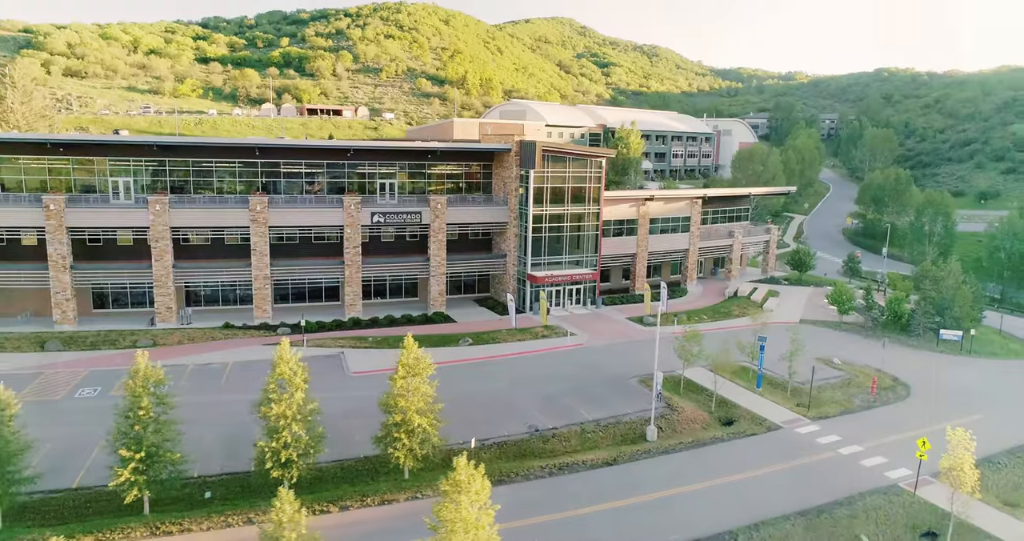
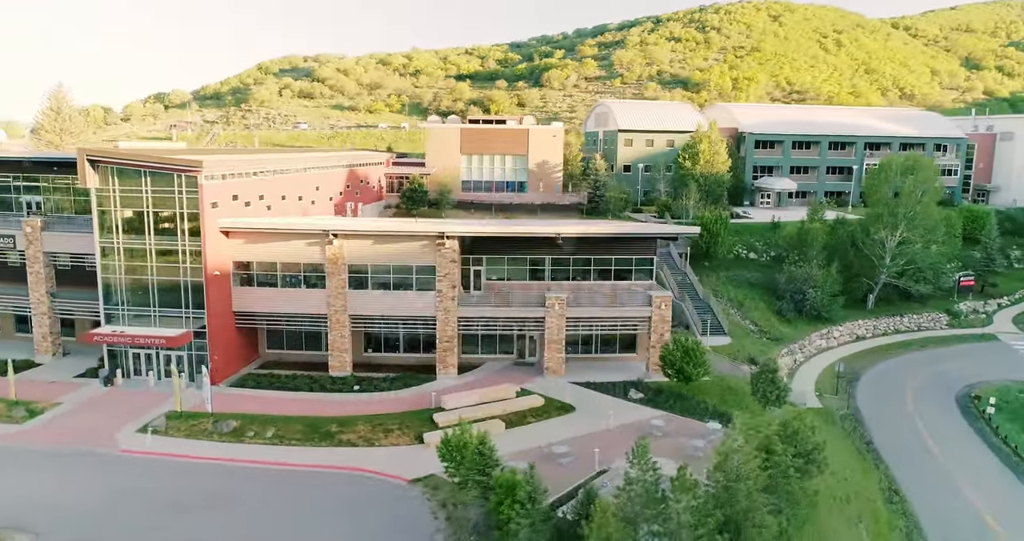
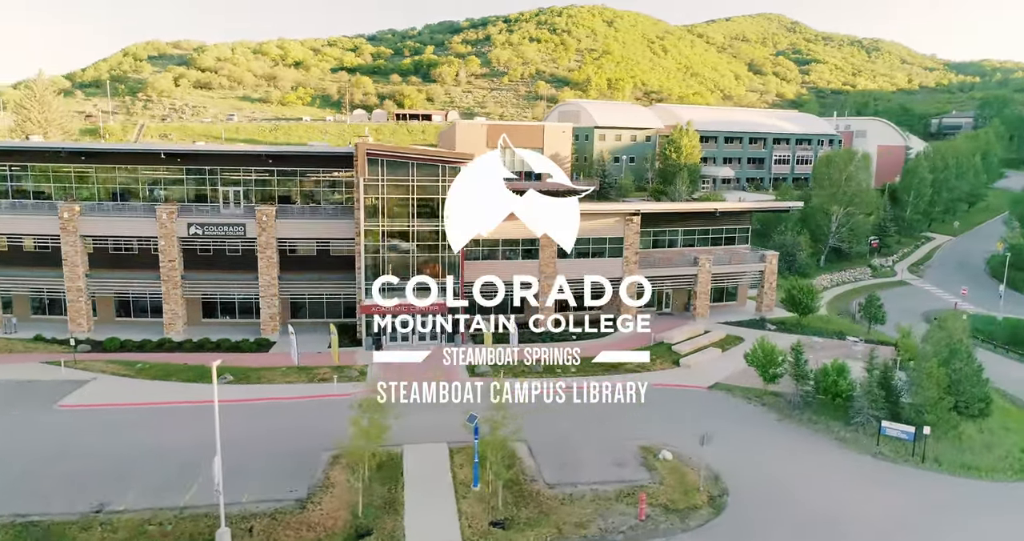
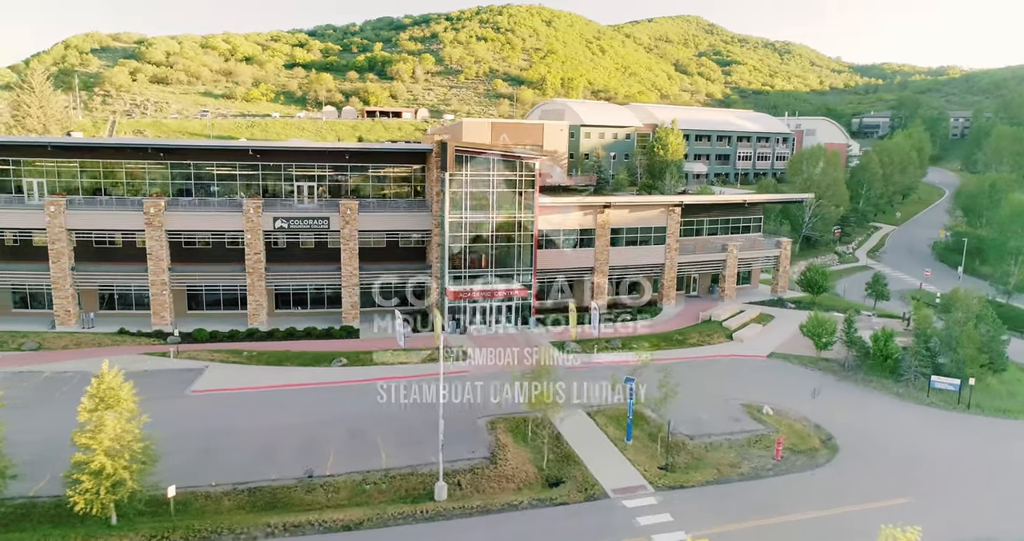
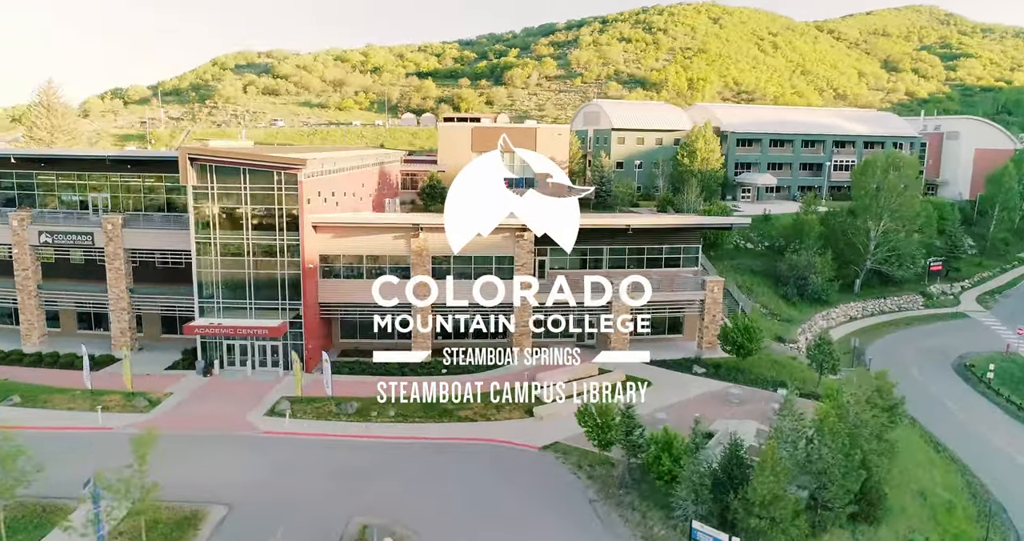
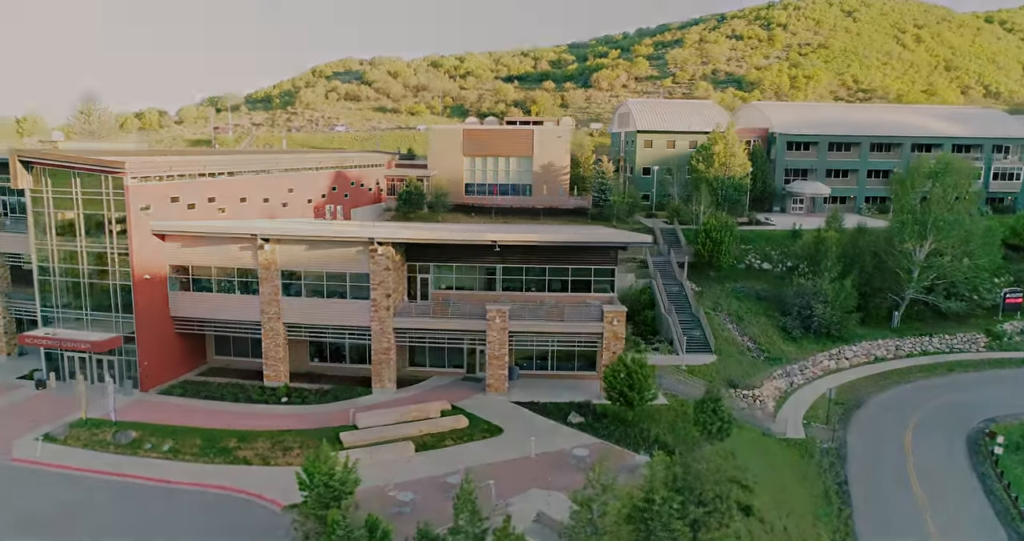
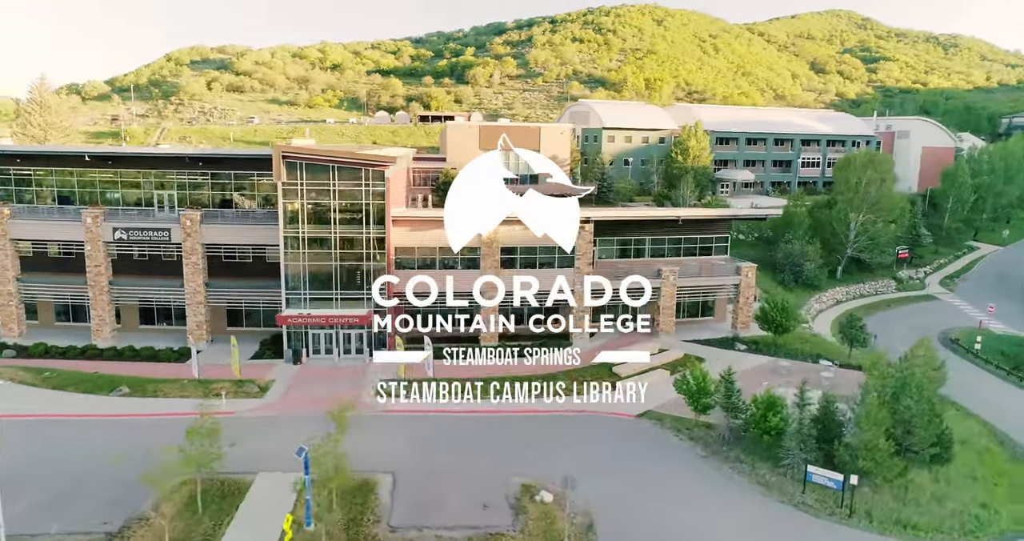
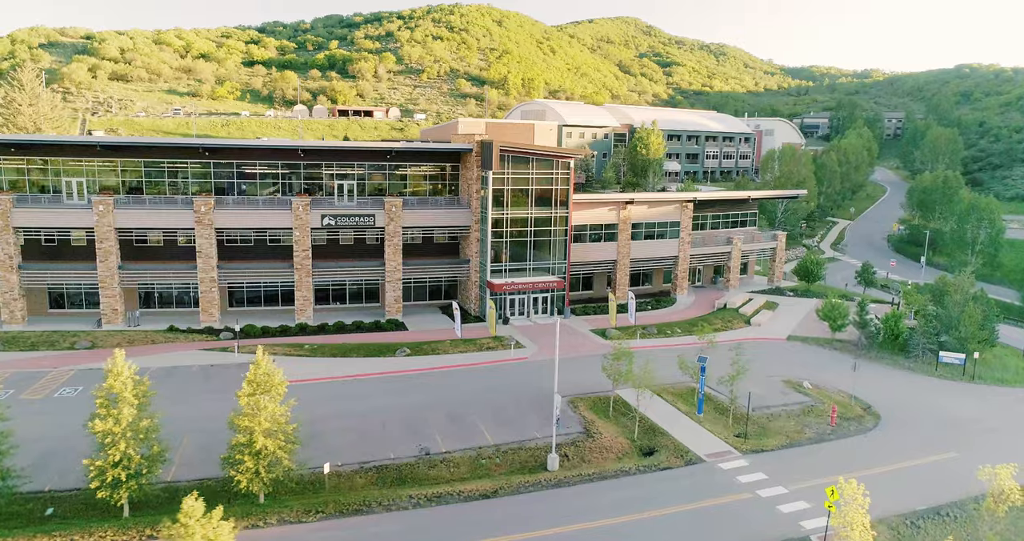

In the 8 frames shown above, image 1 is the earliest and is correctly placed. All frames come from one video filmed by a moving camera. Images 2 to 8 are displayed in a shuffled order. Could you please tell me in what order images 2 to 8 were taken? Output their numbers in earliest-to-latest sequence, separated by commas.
8, 4, 3, 7, 5, 2, 6
